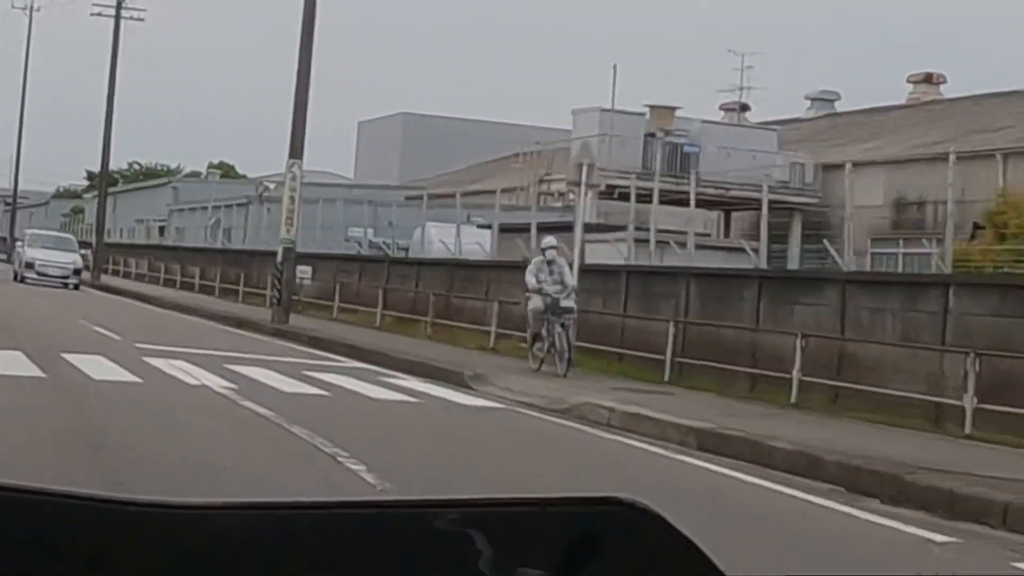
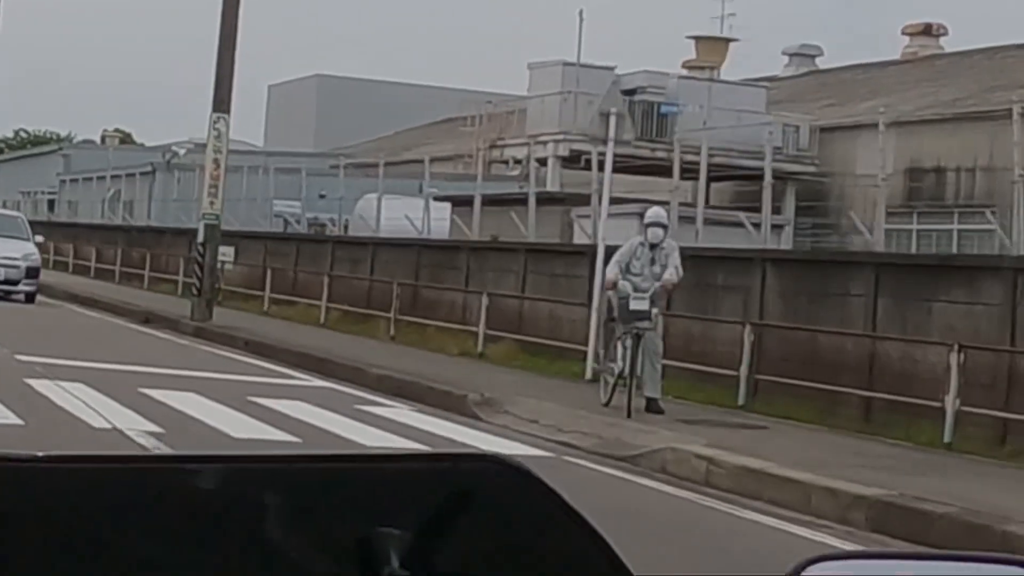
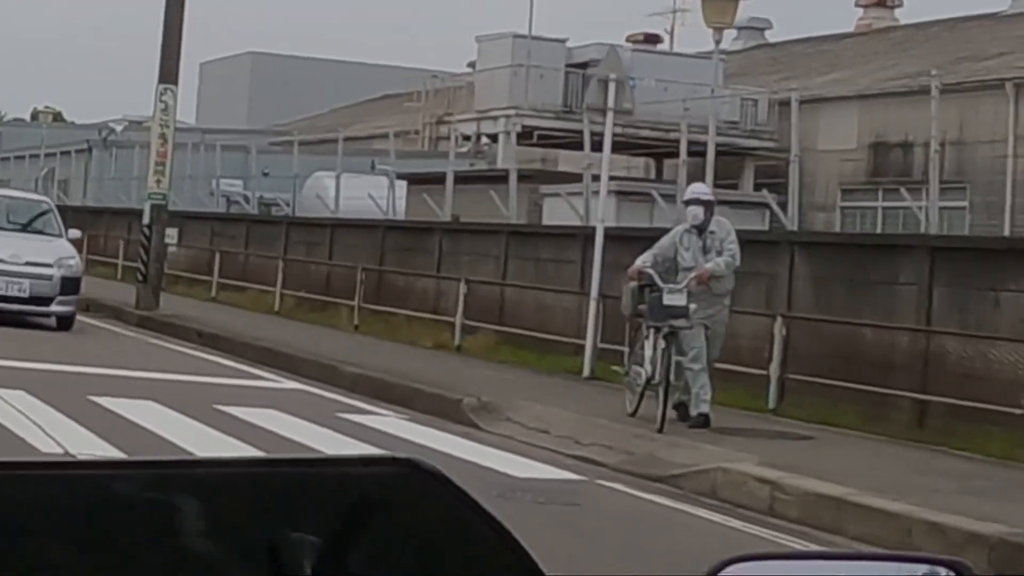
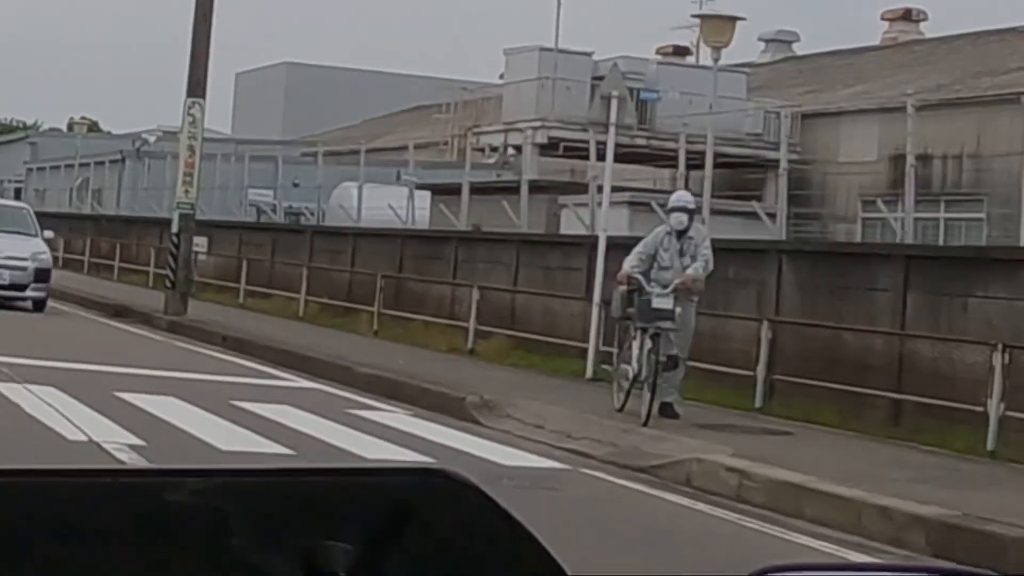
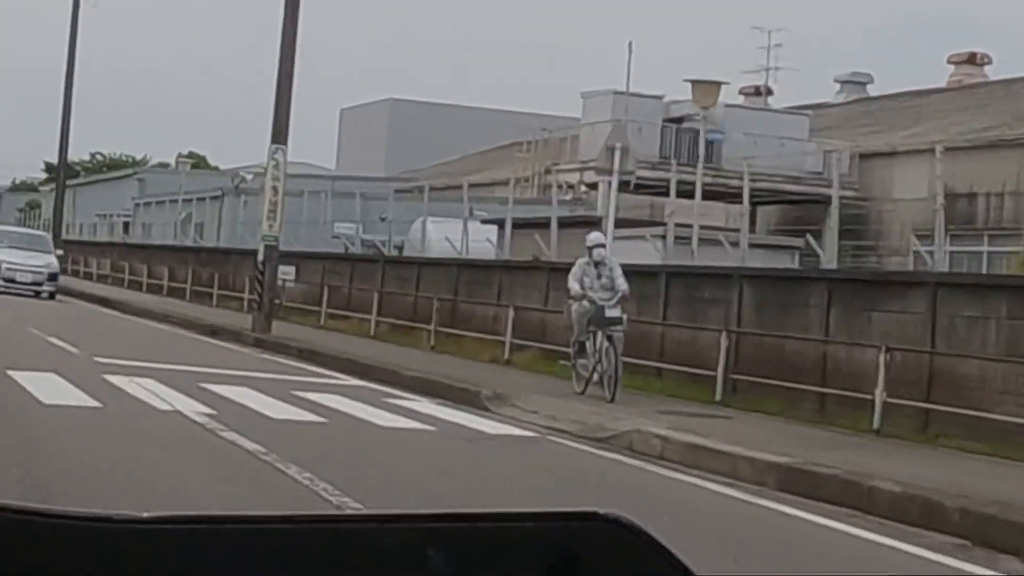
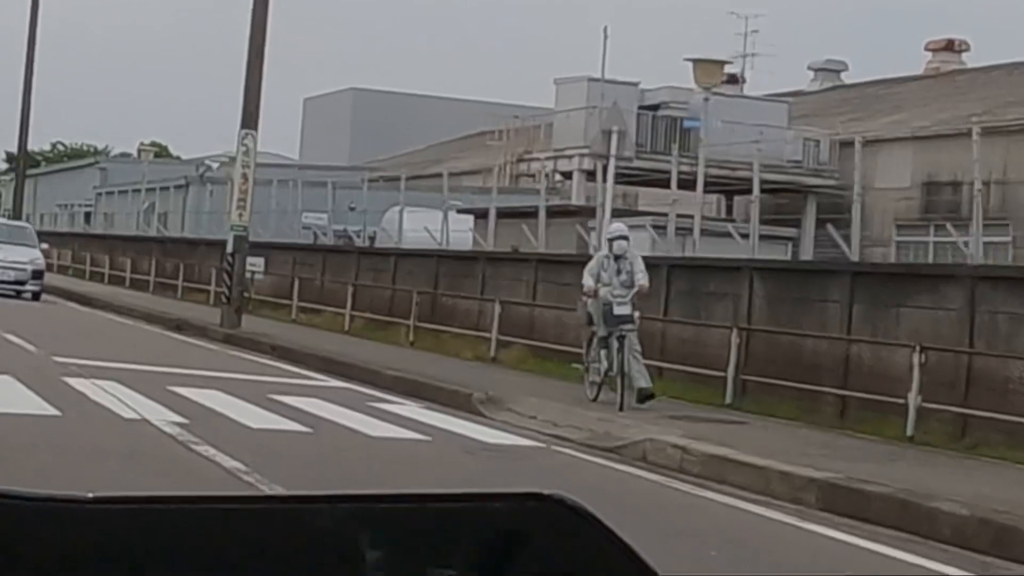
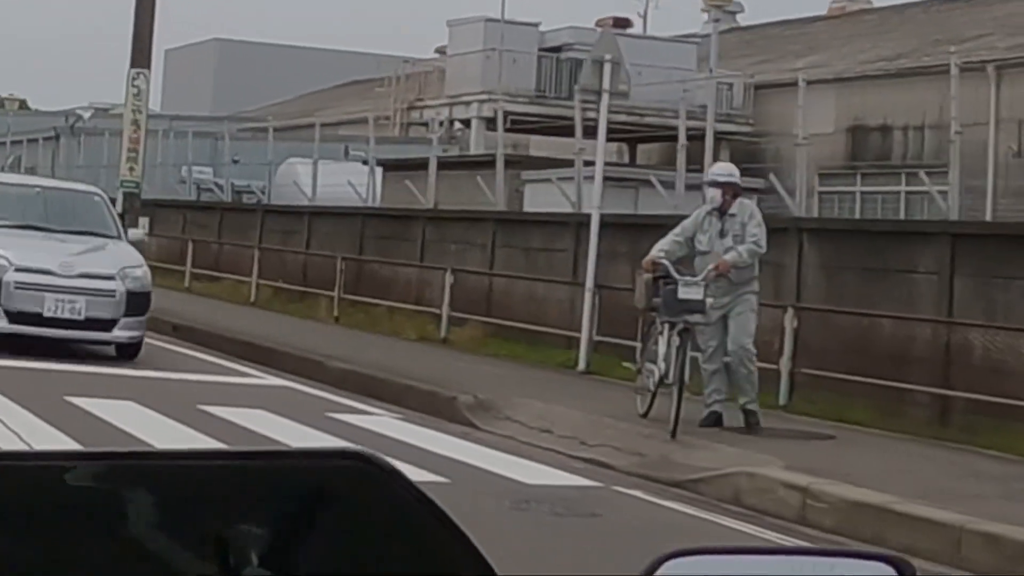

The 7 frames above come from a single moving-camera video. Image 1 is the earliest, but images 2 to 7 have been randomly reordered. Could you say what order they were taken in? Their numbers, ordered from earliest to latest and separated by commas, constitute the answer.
5, 6, 2, 4, 3, 7
